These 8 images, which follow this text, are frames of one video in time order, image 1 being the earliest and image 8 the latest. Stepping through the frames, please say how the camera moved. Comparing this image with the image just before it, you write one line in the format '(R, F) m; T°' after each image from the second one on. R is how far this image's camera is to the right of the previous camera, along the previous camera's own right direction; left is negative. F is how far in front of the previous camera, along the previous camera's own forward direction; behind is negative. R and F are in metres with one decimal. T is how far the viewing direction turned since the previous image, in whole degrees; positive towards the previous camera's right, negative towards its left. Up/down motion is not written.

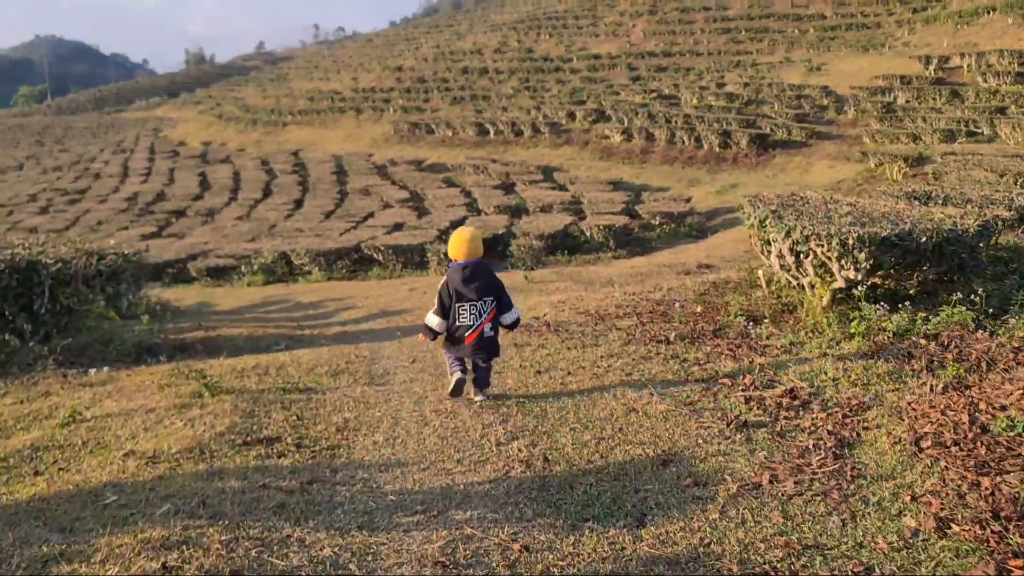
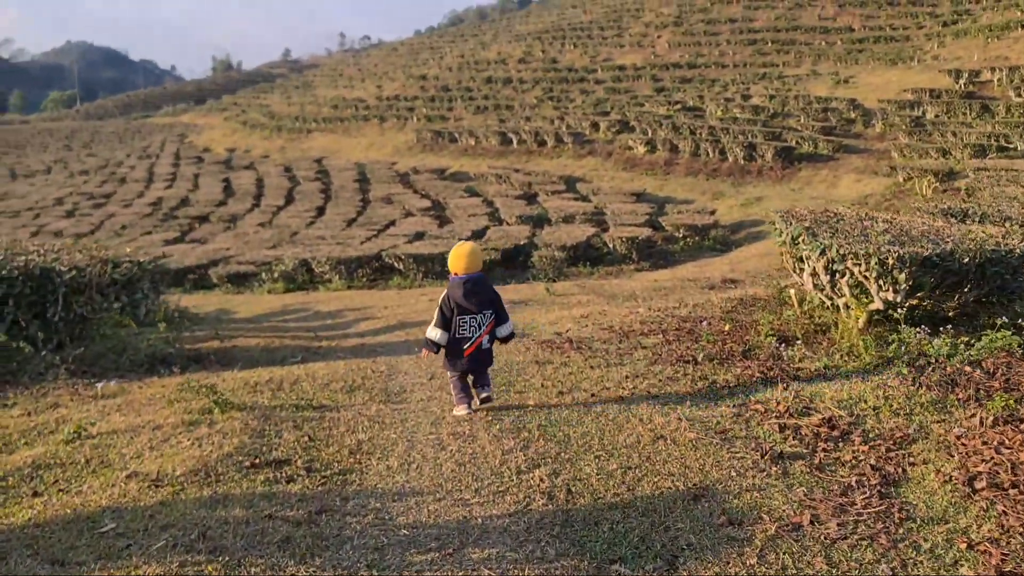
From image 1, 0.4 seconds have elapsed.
(0.0, +0.1) m; -1°
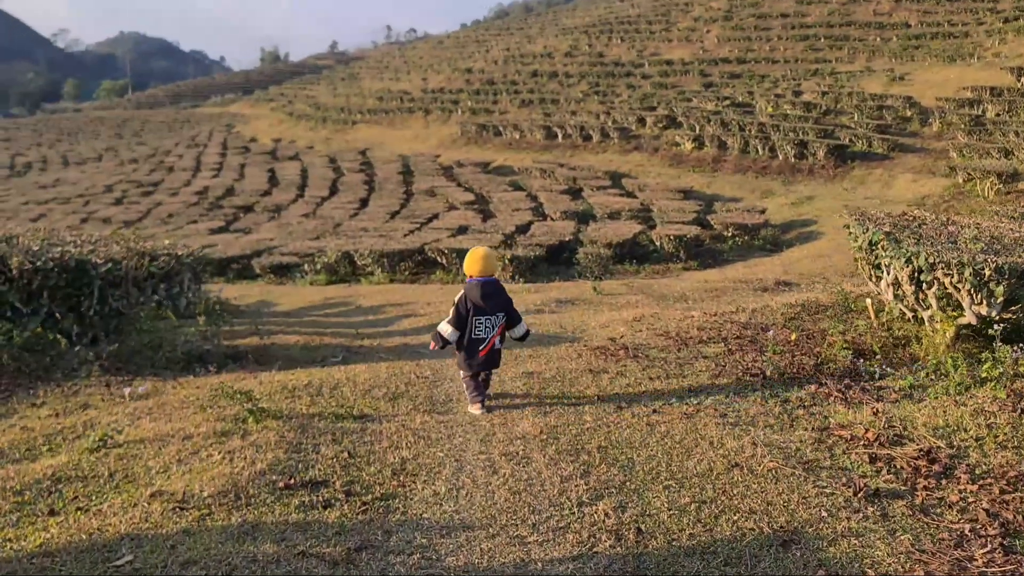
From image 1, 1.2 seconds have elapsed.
(-0.1, +0.3) m; -3°
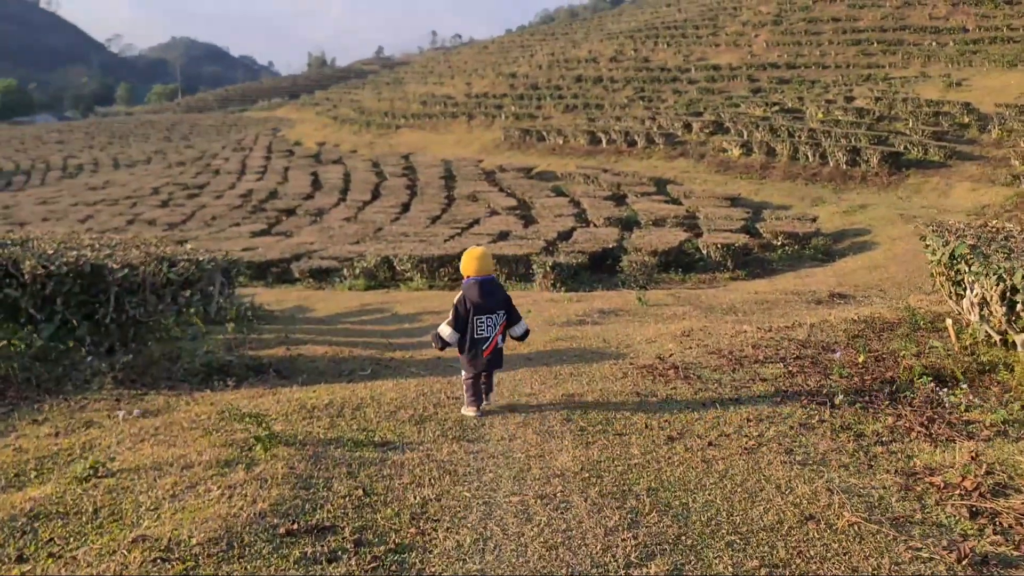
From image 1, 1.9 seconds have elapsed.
(0.0, +0.3) m; -3°
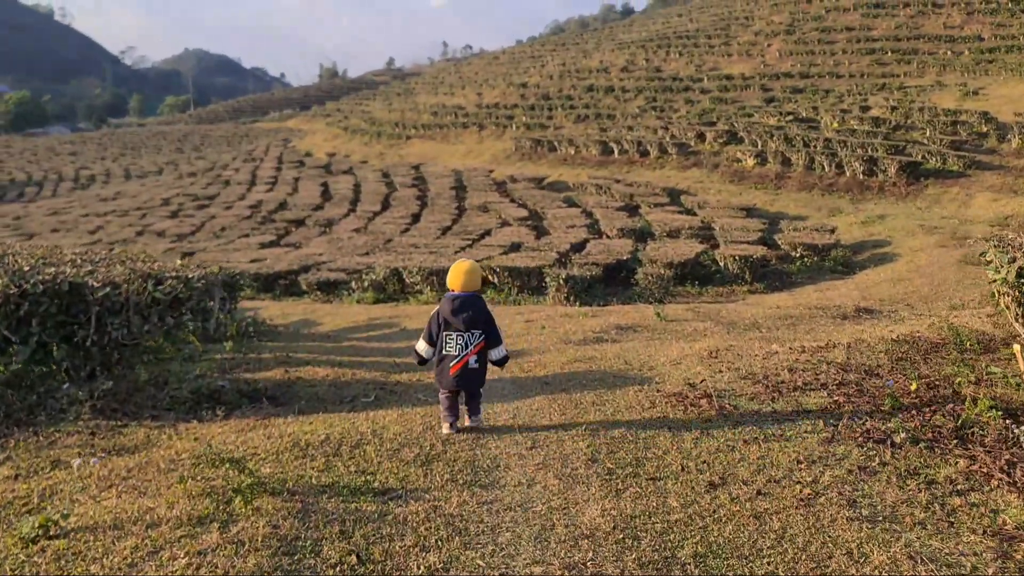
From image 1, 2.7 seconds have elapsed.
(0.0, +0.4) m; -1°
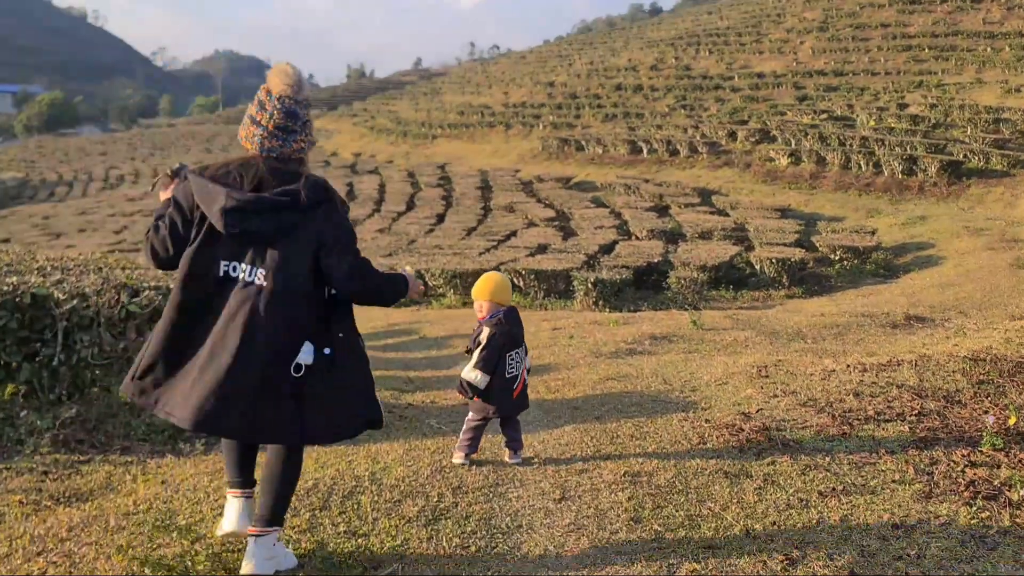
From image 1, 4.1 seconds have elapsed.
(0.0, +0.5) m; -2°
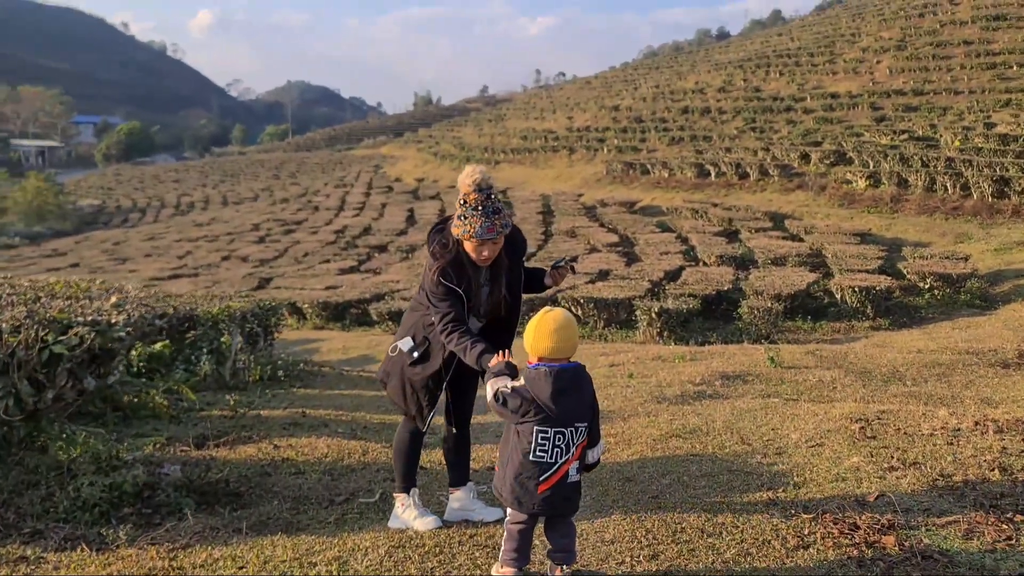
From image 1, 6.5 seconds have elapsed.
(+0.1, +0.9) m; -4°
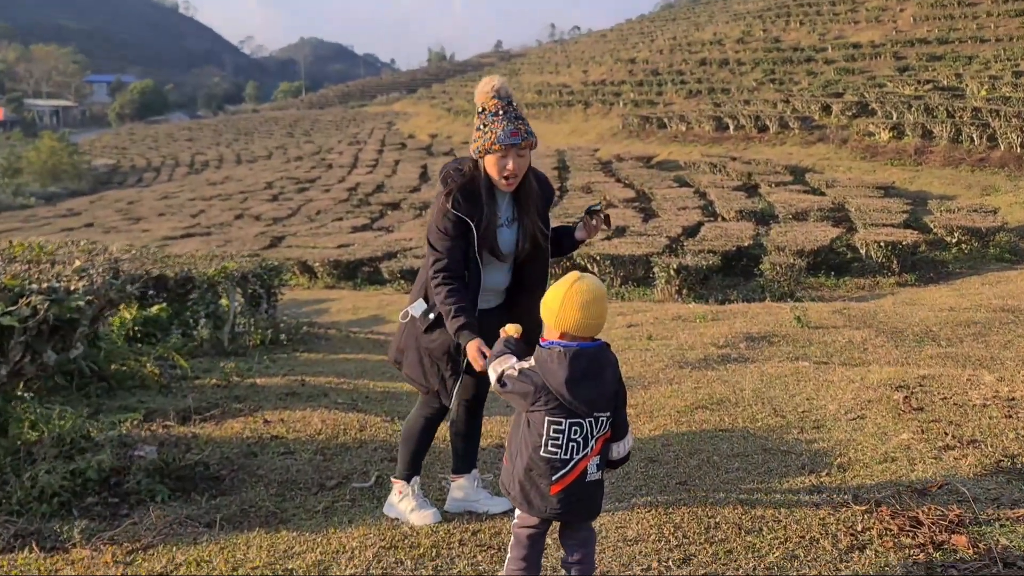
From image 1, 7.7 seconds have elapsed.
(0.0, +0.3) m; -1°
